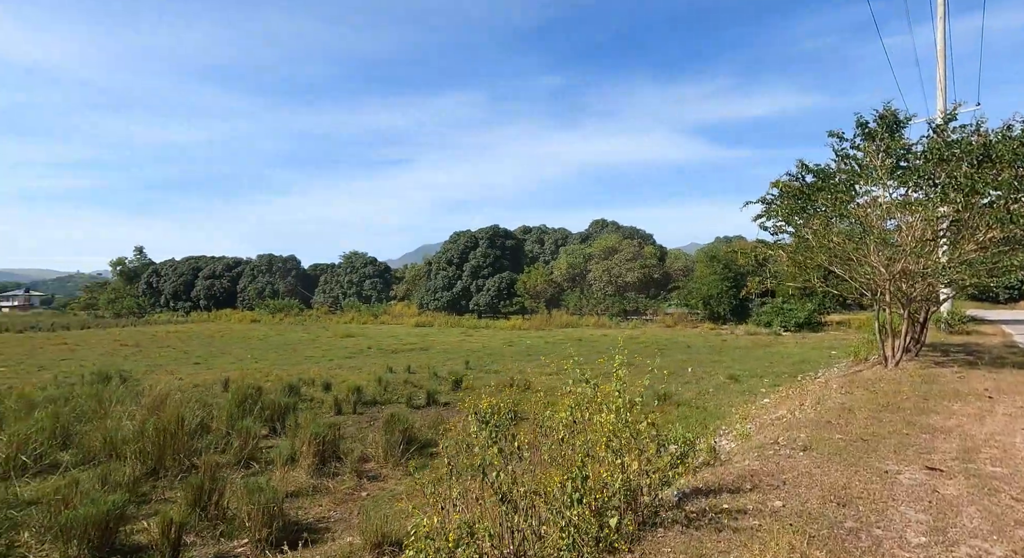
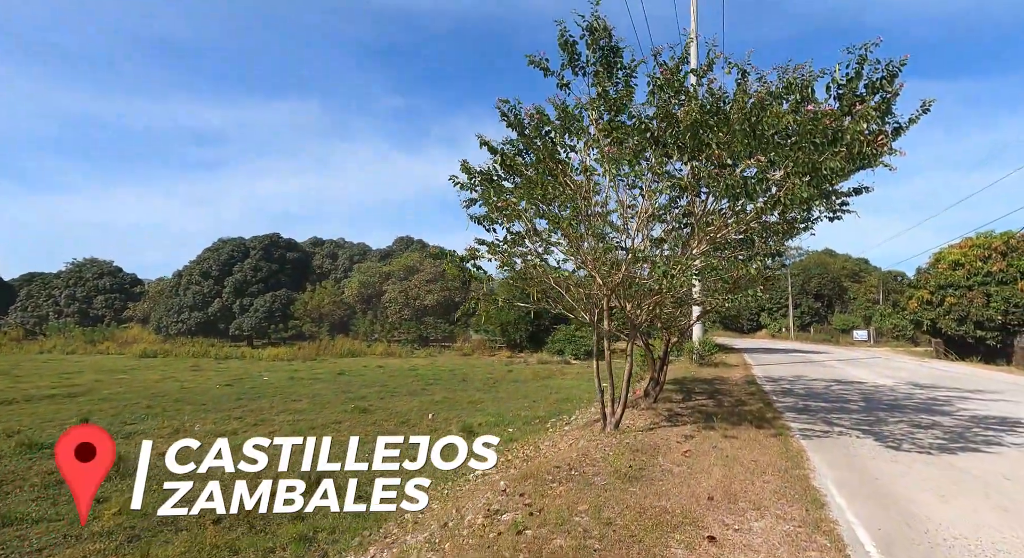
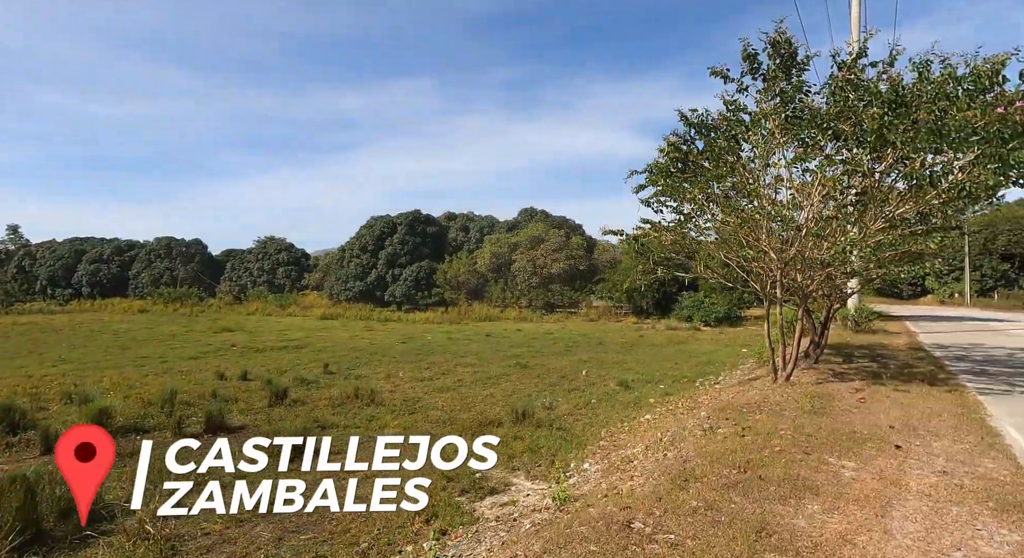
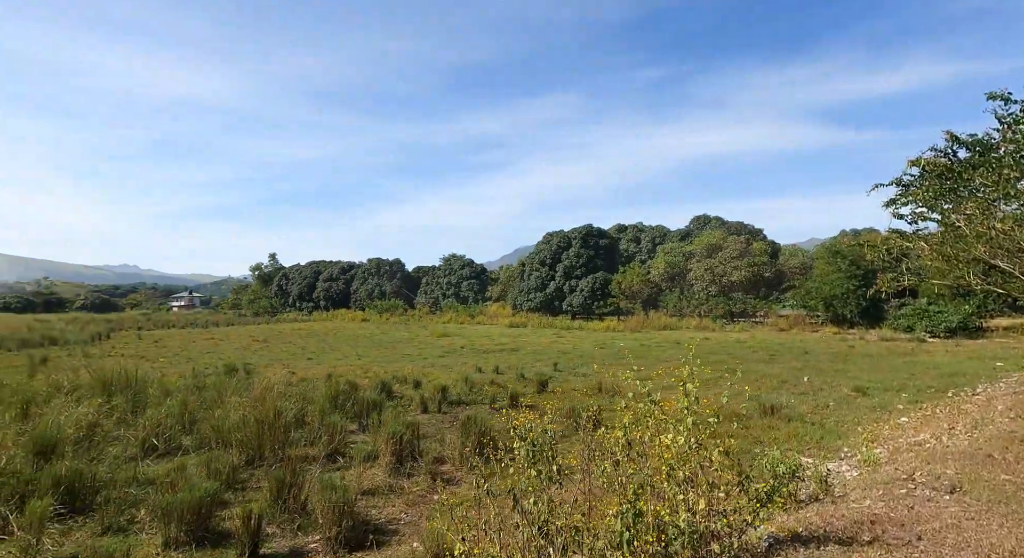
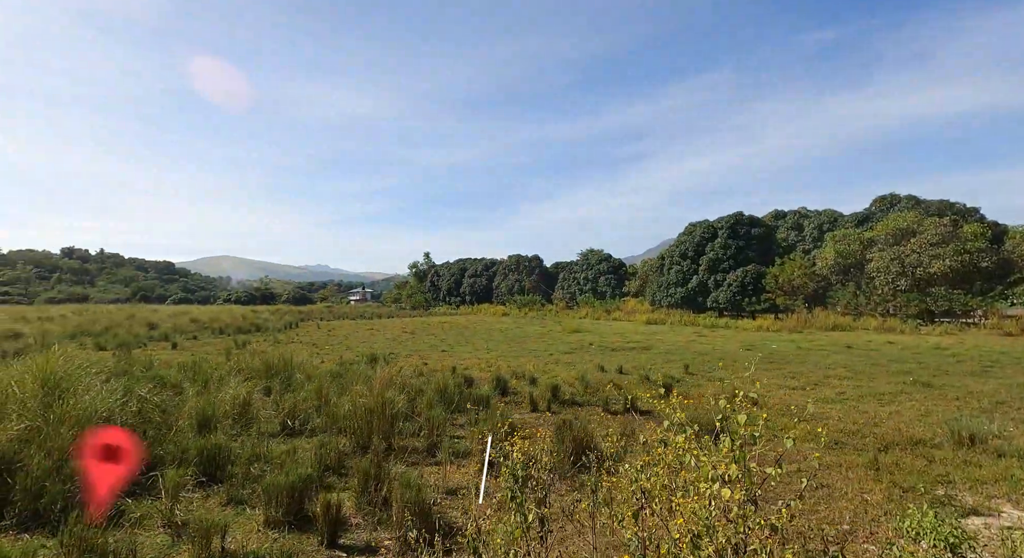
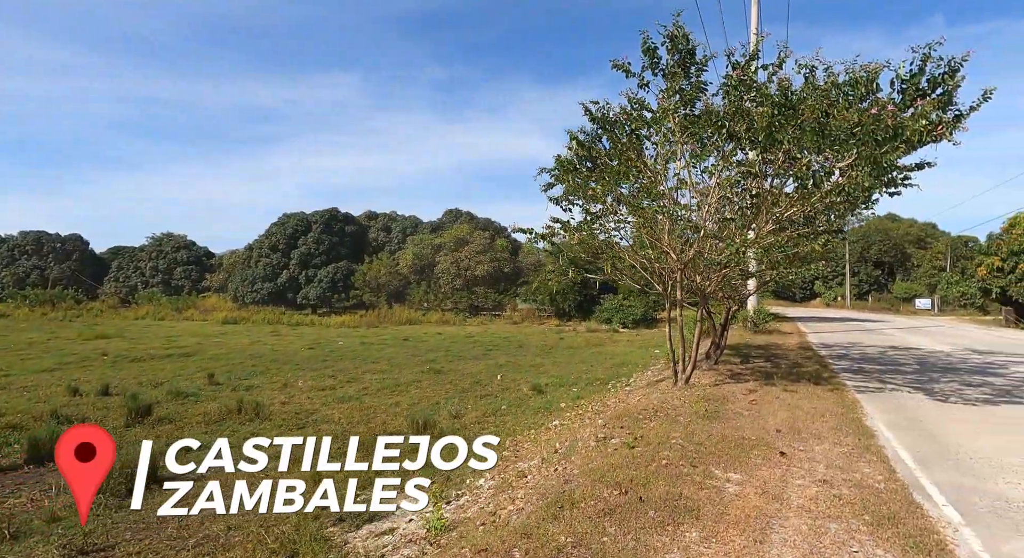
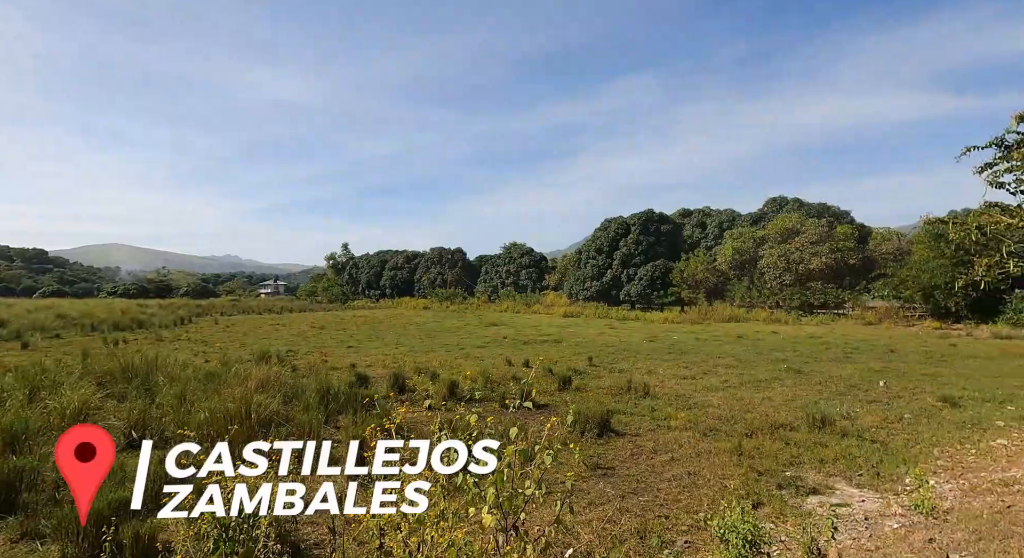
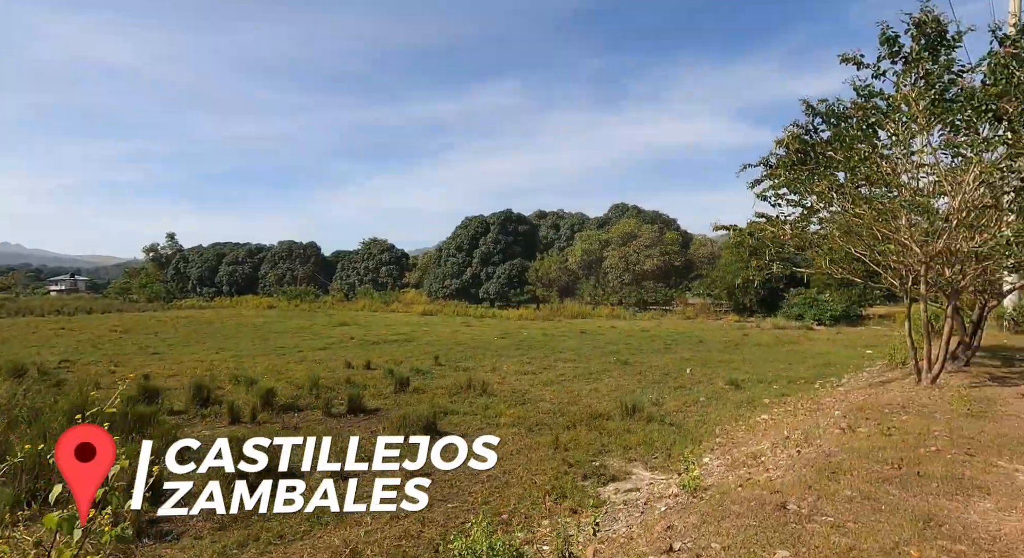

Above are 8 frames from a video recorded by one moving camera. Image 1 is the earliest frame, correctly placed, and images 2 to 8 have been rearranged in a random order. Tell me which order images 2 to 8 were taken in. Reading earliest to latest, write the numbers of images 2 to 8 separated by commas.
4, 5, 7, 8, 3, 6, 2
